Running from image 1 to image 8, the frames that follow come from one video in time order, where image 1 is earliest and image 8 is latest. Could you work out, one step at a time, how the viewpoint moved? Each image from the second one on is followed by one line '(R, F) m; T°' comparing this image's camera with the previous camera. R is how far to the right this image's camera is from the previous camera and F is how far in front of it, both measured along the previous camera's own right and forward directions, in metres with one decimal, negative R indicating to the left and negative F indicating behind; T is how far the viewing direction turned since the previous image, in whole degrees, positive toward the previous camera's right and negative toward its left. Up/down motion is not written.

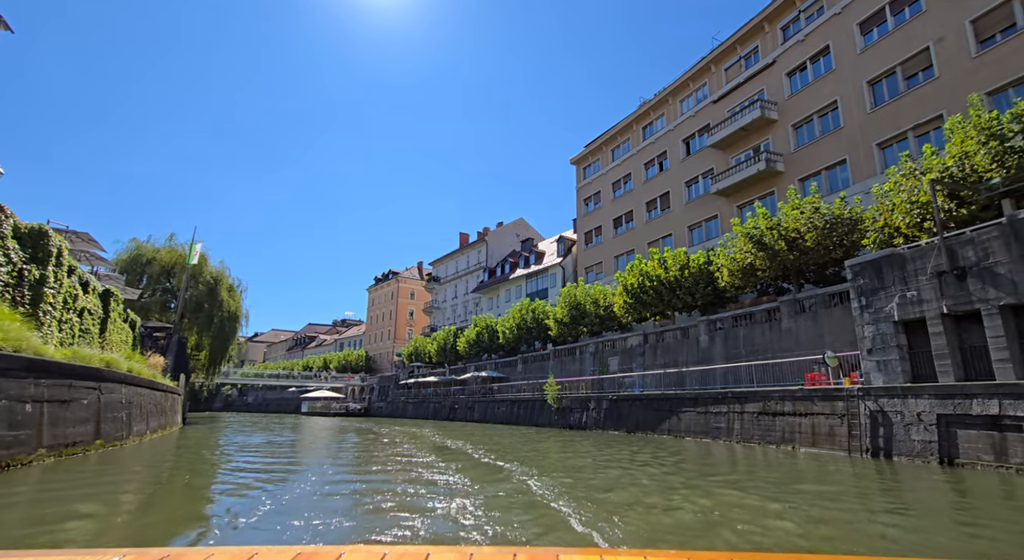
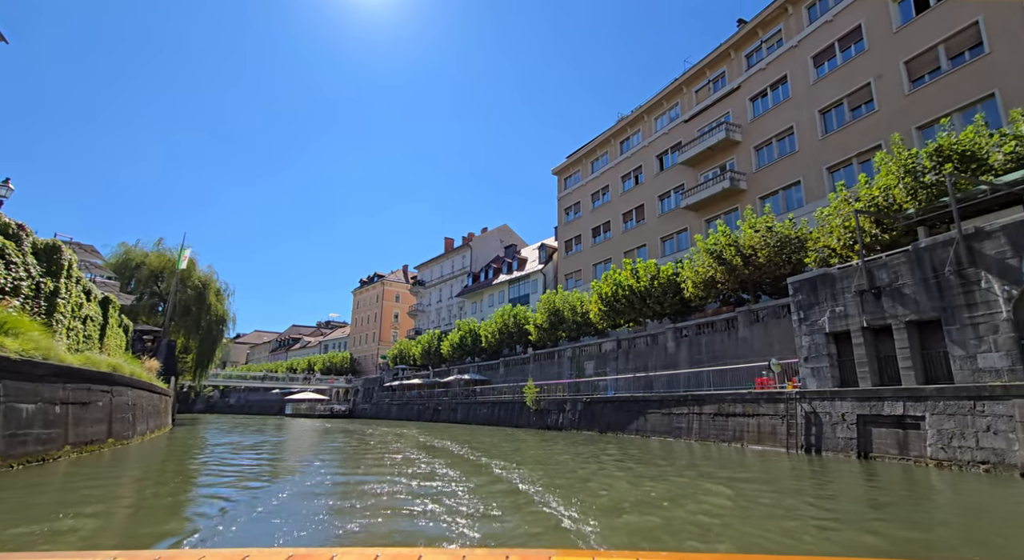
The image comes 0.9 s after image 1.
(+0.2, -1.5) m; +2°
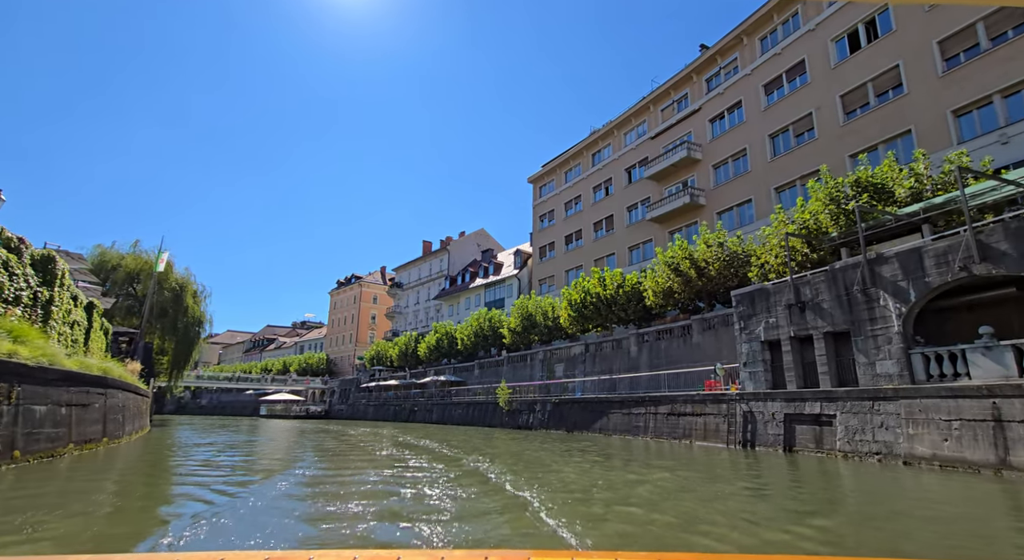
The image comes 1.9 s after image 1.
(+0.2, -1.4) m; +2°
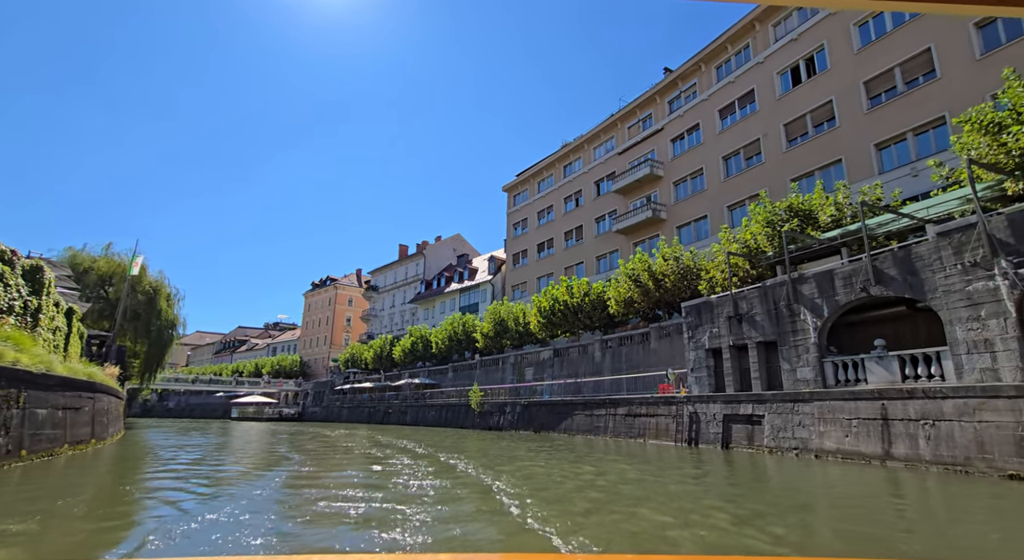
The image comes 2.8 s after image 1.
(+0.2, -1.4) m; +3°
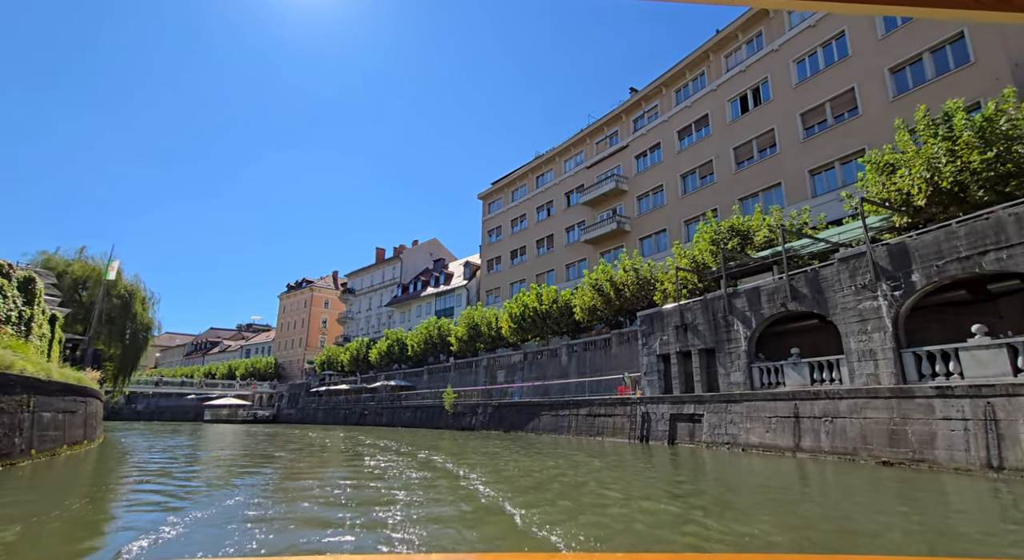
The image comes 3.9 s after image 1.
(+0.3, -1.6) m; +2°
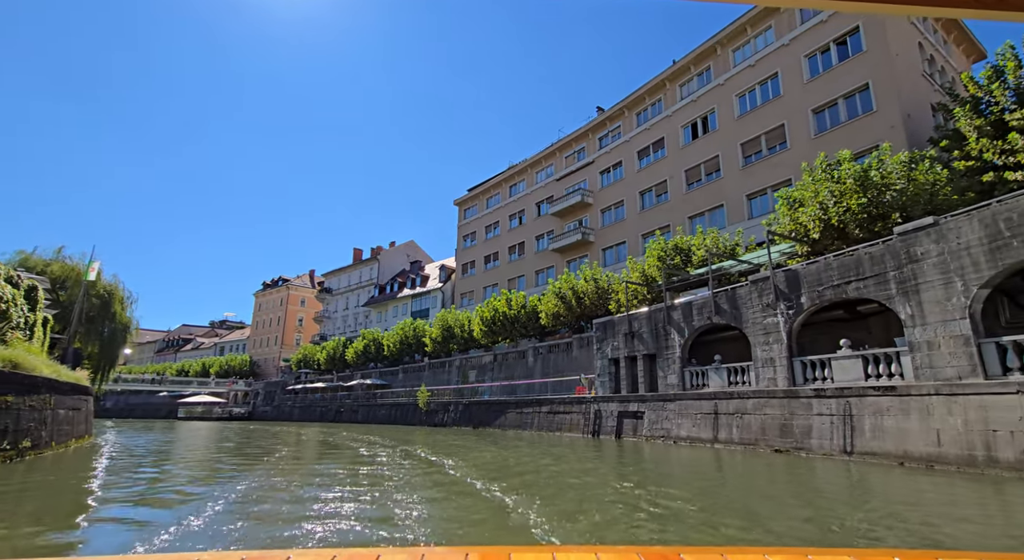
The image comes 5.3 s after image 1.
(+0.4, -2.1) m; +2°
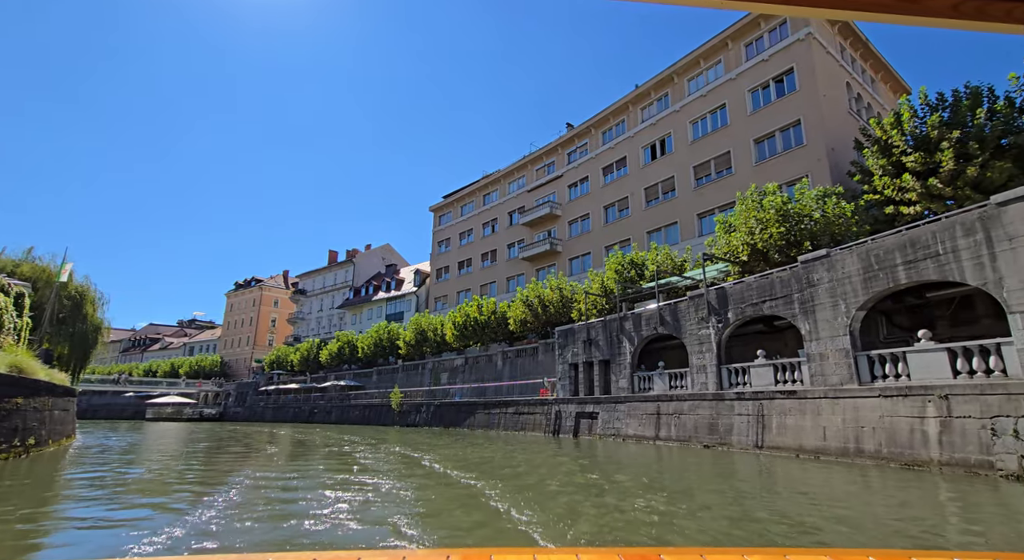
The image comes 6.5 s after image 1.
(+0.3, -1.7) m; +3°
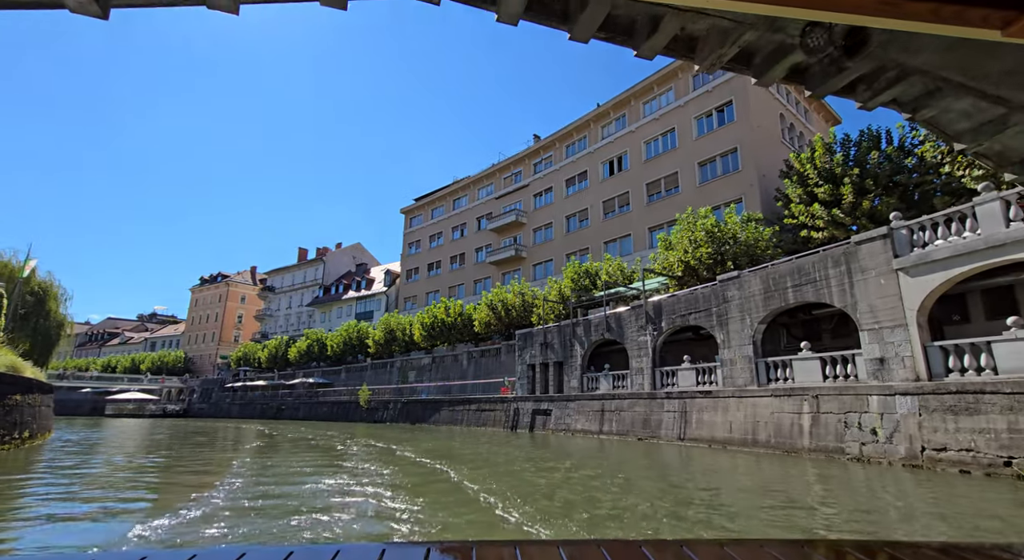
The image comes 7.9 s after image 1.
(+0.4, -1.8) m; +3°
